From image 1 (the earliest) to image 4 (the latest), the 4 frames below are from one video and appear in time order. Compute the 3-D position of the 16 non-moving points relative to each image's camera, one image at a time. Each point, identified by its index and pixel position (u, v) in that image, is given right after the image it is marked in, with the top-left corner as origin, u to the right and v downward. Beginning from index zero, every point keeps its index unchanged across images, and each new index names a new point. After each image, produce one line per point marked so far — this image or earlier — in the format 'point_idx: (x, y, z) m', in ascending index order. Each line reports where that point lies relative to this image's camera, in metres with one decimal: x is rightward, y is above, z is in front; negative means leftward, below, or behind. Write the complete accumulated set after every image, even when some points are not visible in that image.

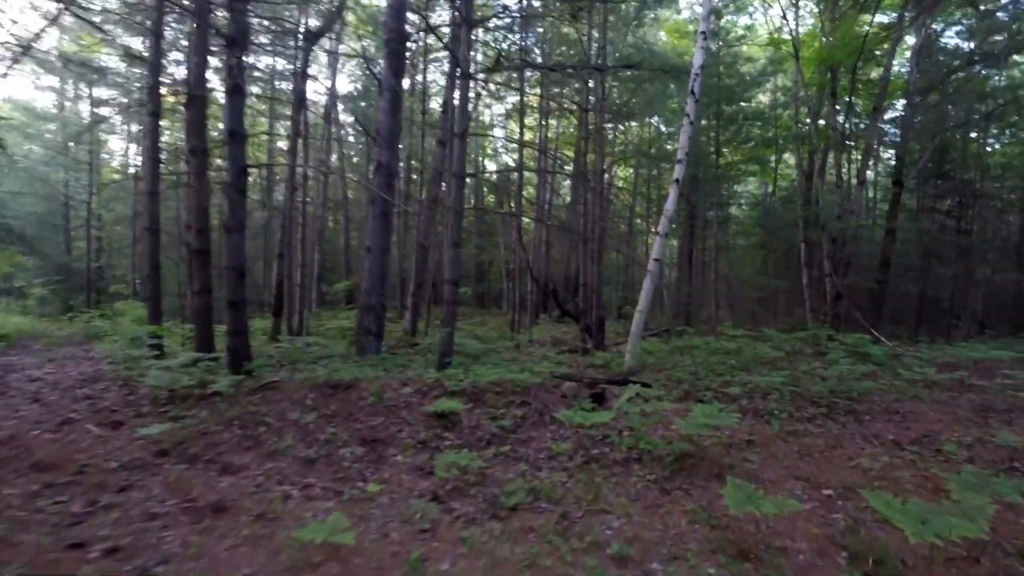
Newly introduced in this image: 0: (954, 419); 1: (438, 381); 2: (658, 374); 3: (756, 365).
0: (+7.2, -2.1, +9.4) m
1: (-1.2, -1.5, +9.2) m
2: (+2.8, -1.7, +11.1) m
3: (+5.4, -1.8, +12.8) m
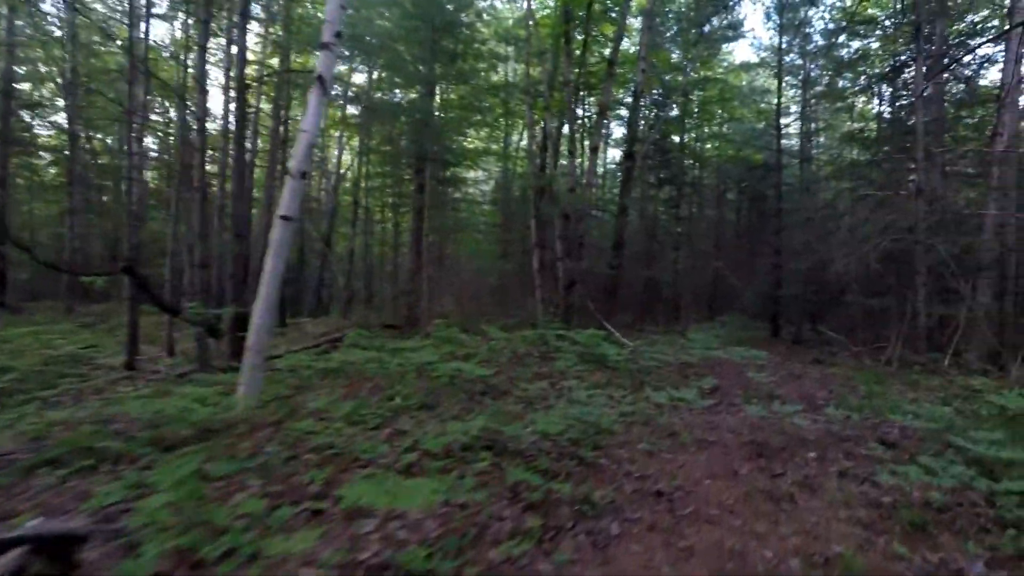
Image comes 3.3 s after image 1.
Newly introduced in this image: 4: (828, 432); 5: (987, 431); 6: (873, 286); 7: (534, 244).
0: (+2.2, -1.9, +5.4) m
1: (-5.4, -1.3, +1.9) m
2: (-2.6, -1.5, +5.2) m
3: (-0.9, -1.5, +7.8) m
4: (+4.0, -1.8, +7.3) m
5: (+5.7, -1.7, +6.9) m
6: (+10.3, 0.0, +16.5) m
7: (+0.7, +1.4, +18.2) m
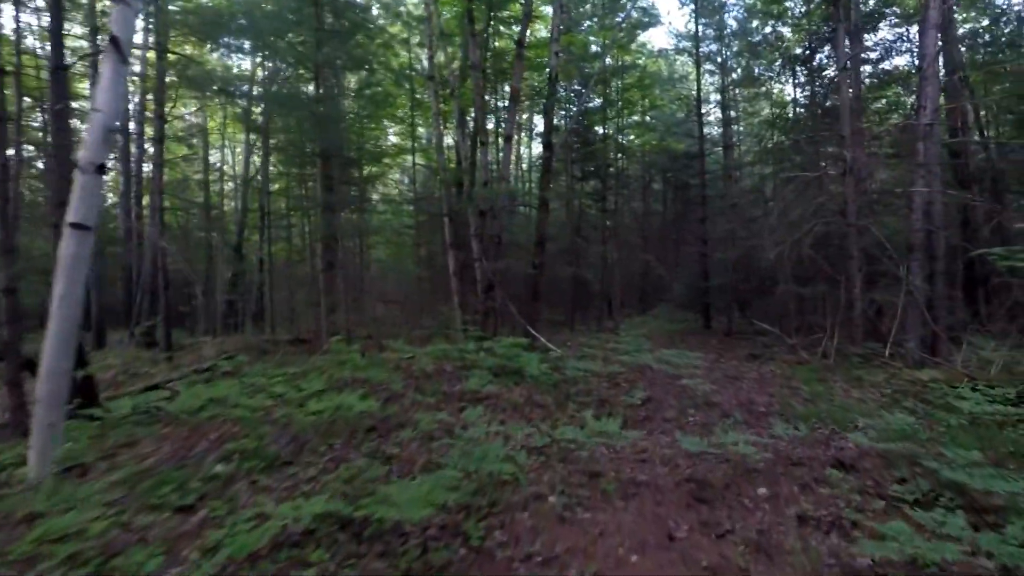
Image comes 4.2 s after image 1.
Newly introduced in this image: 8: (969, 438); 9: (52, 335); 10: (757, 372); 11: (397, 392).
0: (+1.2, -1.9, +4.1) m
1: (-6.0, -1.8, -0.3) m
2: (-3.5, -1.7, +3.4) m
3: (-2.1, -1.7, +6.1) m
4: (+2.8, -1.8, +6.1) m
5: (+4.5, -1.6, +5.9) m
6: (+8.0, +0.4, +15.9) m
7: (-1.8, +1.3, +16.6) m
8: (+4.7, -1.5, +6.0) m
9: (-4.7, -0.5, +5.8) m
10: (+4.7, -1.6, +11.0) m
11: (-1.8, -1.5, +9.0) m
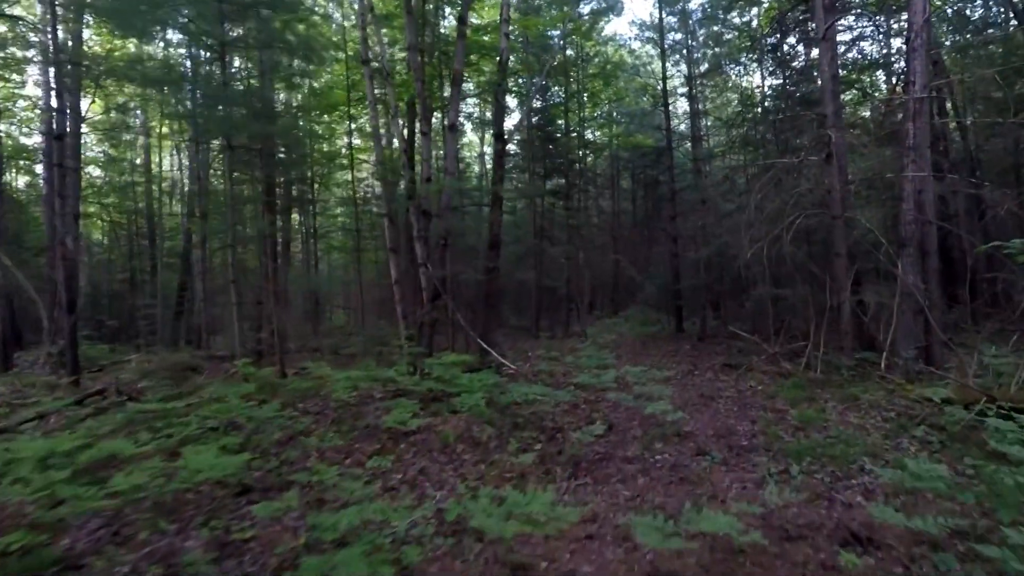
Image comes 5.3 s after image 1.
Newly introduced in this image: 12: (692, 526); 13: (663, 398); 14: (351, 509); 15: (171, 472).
0: (+0.5, -2.0, +2.5) m
1: (-6.5, -2.0, -2.2) m
2: (-4.2, -1.9, +1.5) m
3: (-2.9, -1.9, +4.3) m
4: (+2.0, -1.8, +4.5) m
5: (+3.7, -1.6, +4.4) m
6: (+6.7, +0.4, +14.6) m
7: (-3.1, +1.0, +14.8) m
8: (+3.9, -1.6, +4.5) m
9: (-5.5, -0.7, +3.9) m
10: (+3.7, -1.7, +9.5) m
11: (-2.7, -1.7, +7.3) m
12: (+1.4, -1.9, +4.3) m
13: (+2.4, -1.7, +9.1) m
14: (-1.4, -1.9, +4.7) m
15: (-3.1, -1.8, +5.0) m
